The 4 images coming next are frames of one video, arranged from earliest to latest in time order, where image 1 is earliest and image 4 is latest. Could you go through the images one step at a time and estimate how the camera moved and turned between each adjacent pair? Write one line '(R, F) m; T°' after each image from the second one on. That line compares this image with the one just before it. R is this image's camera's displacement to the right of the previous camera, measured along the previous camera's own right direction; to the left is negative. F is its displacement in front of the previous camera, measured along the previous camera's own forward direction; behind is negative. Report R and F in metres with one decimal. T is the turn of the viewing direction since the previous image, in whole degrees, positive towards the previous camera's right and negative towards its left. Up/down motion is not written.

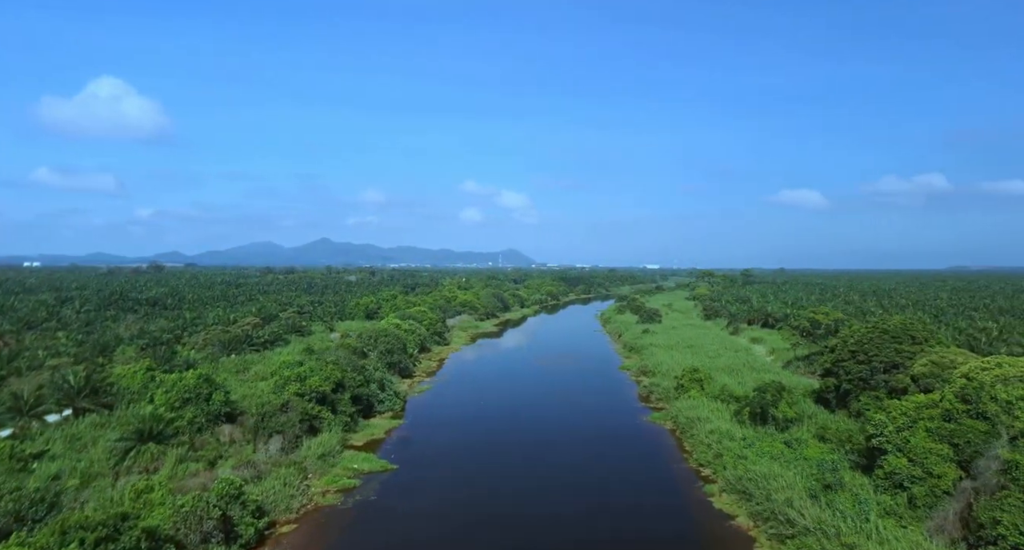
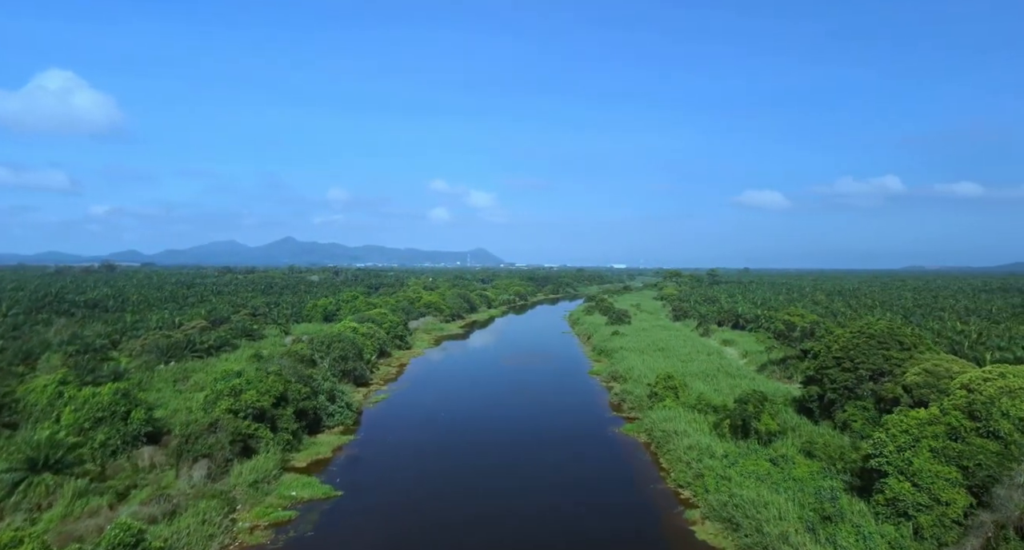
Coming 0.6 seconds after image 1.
(+0.2, +1.8) m; +3°
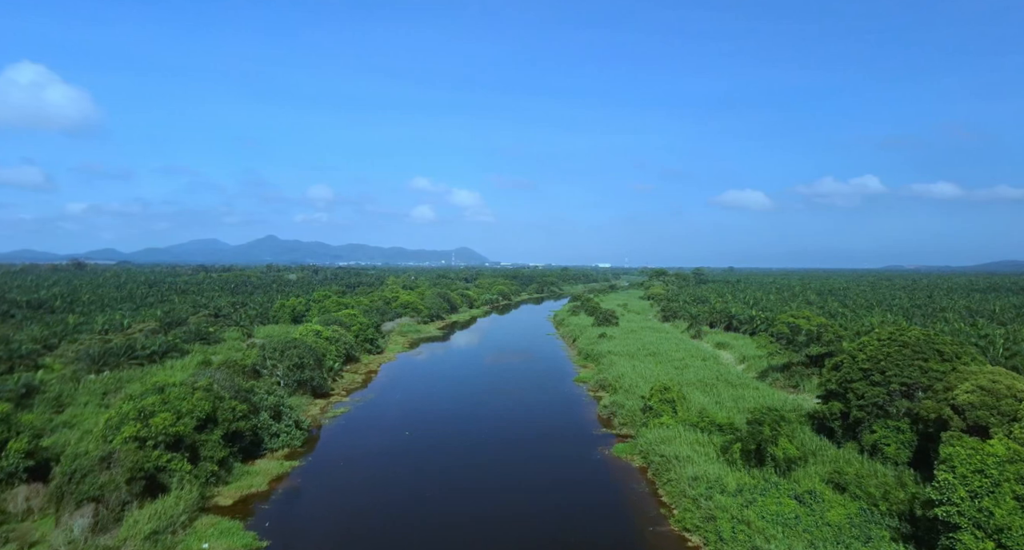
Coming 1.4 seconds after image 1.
(+0.4, +3.0) m; +2°
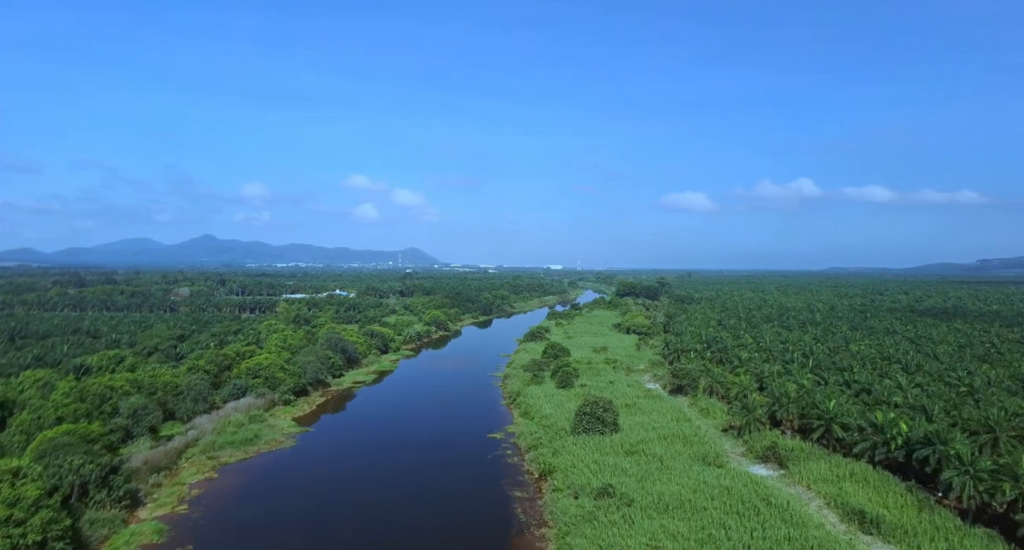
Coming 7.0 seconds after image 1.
(+2.0, +22.8) m; +5°
